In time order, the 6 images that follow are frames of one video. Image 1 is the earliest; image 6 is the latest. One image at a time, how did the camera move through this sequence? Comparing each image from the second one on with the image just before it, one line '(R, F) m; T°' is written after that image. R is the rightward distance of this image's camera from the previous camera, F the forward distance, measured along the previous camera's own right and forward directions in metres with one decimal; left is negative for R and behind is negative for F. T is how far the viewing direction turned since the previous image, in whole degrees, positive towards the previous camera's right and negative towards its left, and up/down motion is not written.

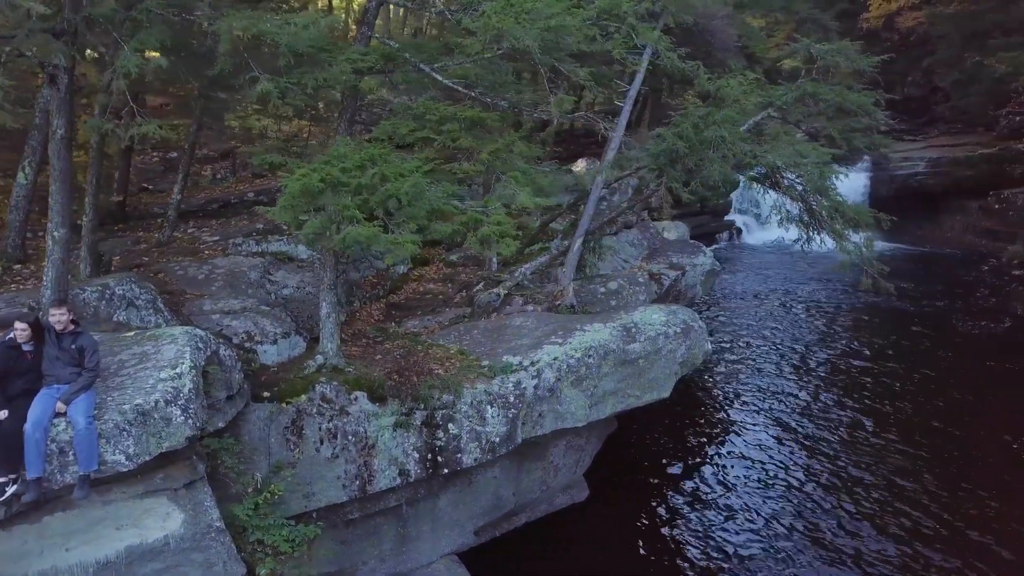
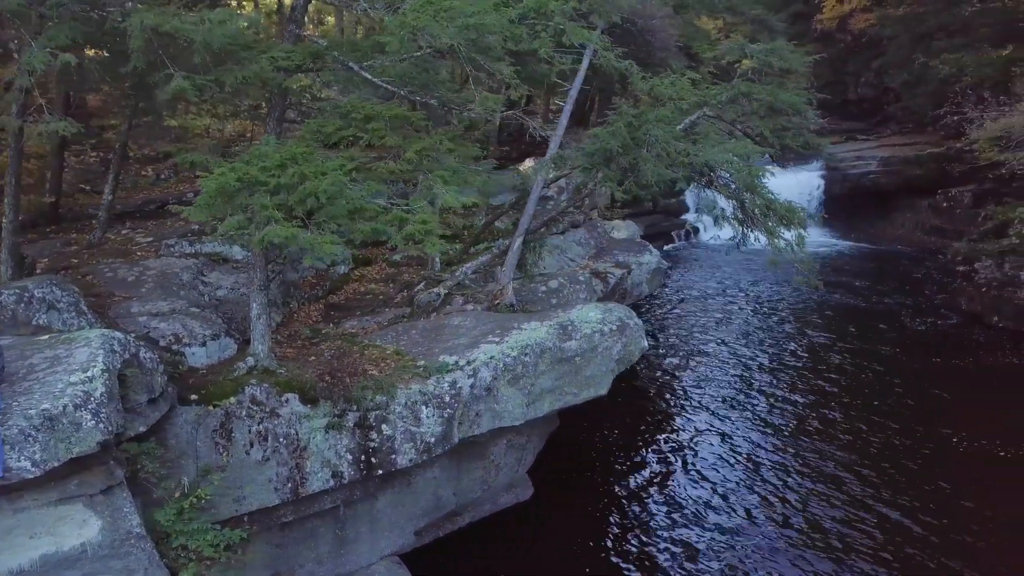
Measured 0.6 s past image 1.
(+0.3, 0.0) m; +2°
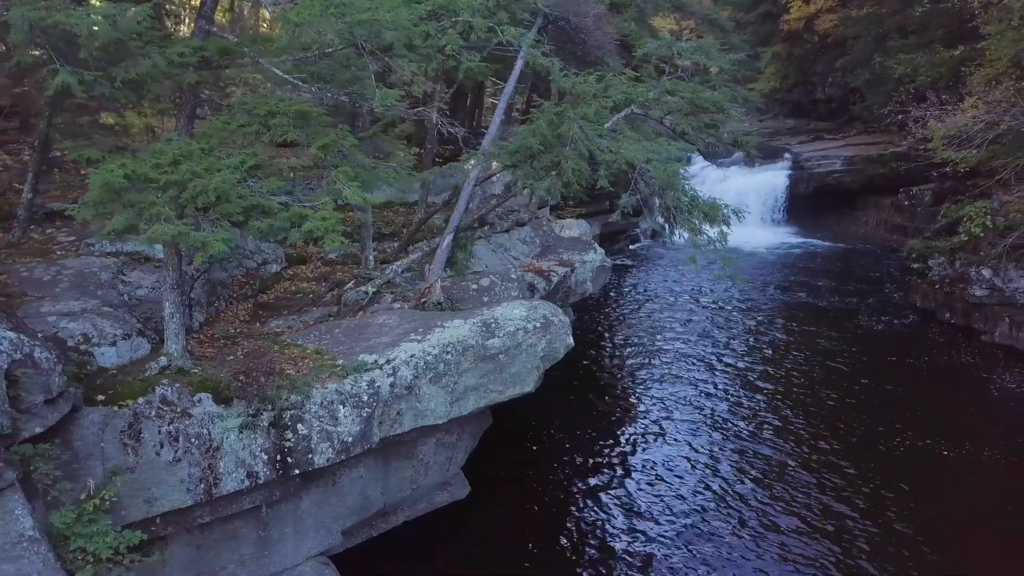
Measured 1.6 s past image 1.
(+0.7, 0.0) m; +1°
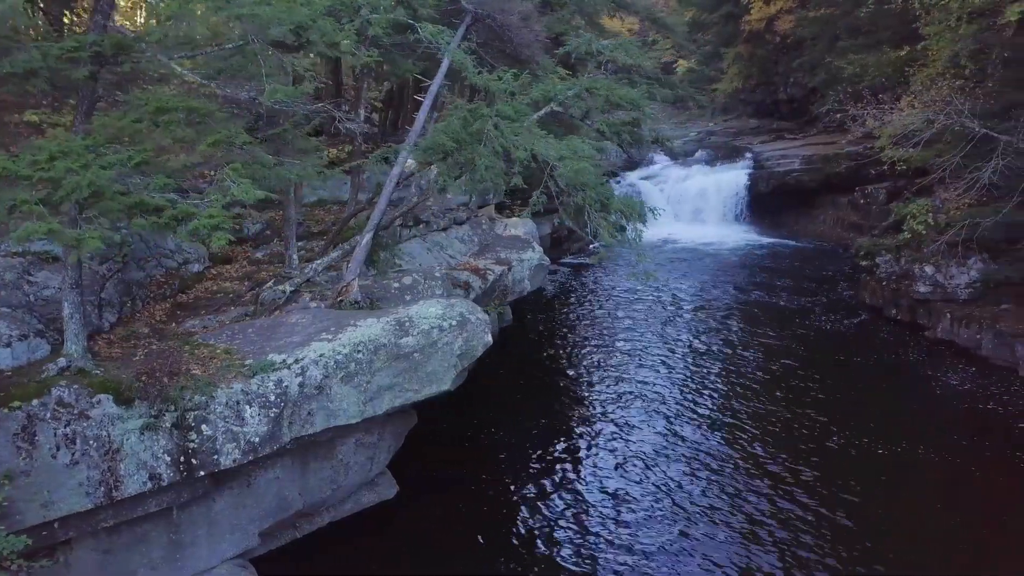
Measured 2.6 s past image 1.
(+0.7, 0.0) m; +2°
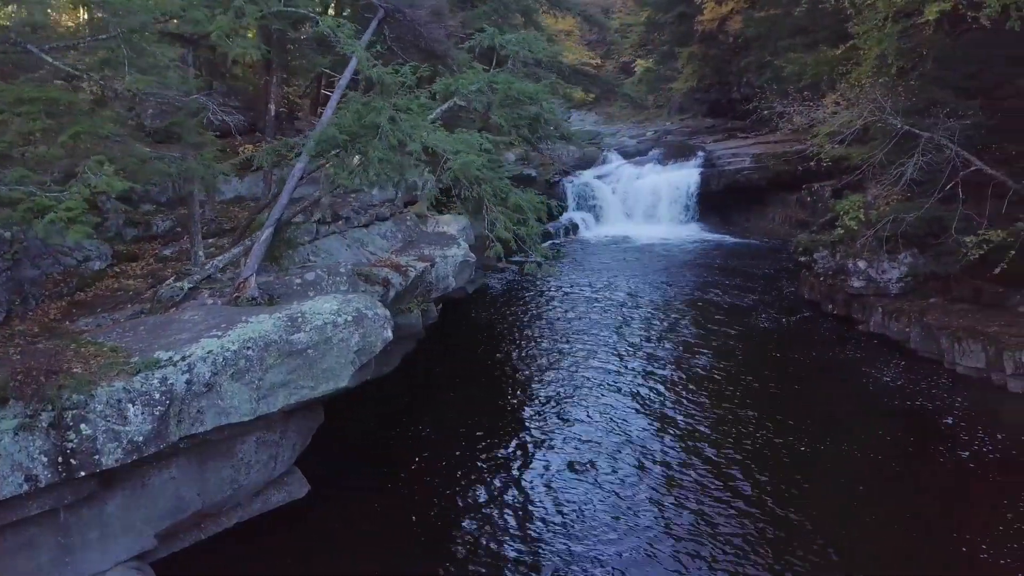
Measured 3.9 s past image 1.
(+0.8, 0.0) m; +2°
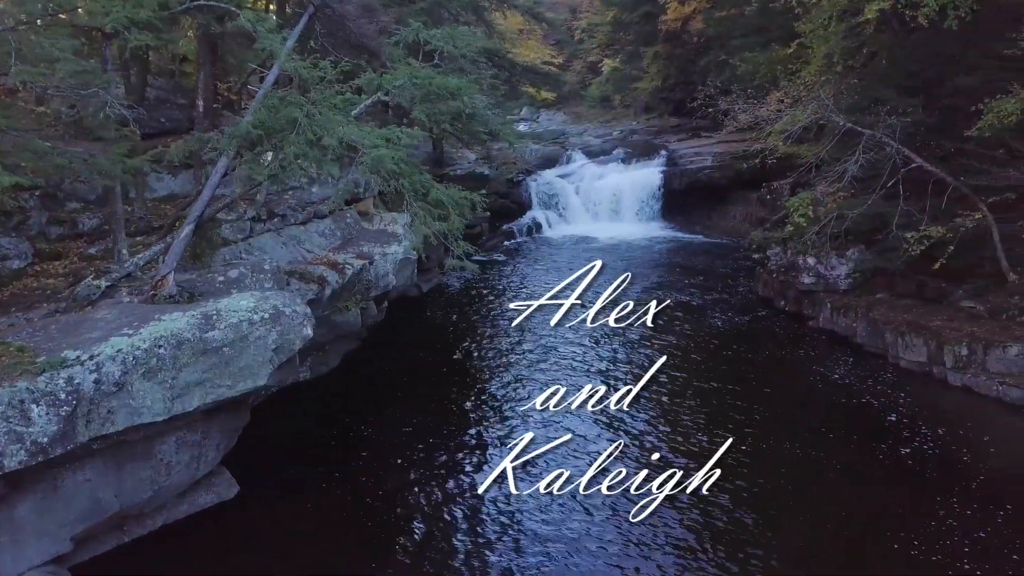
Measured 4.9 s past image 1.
(+0.6, 0.0) m; +2°
